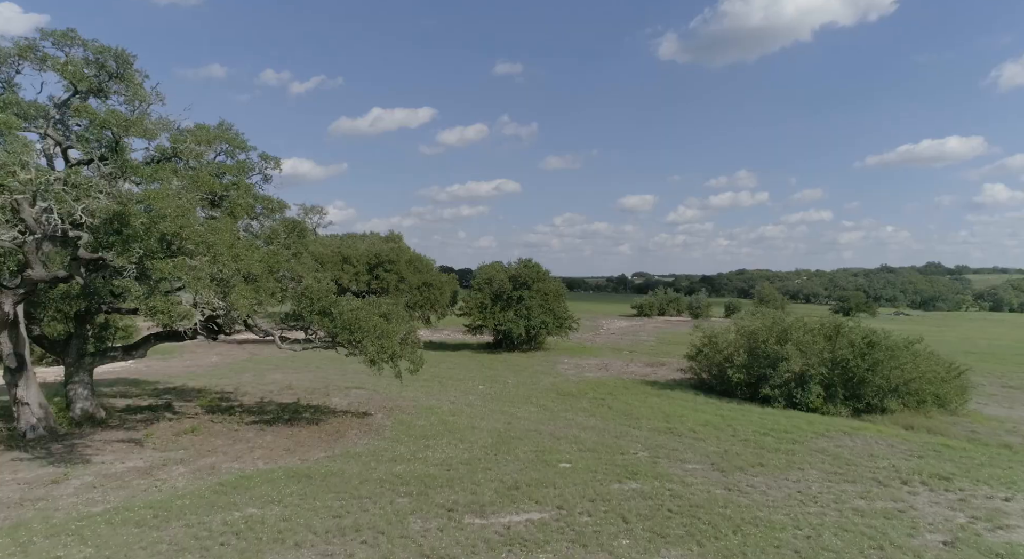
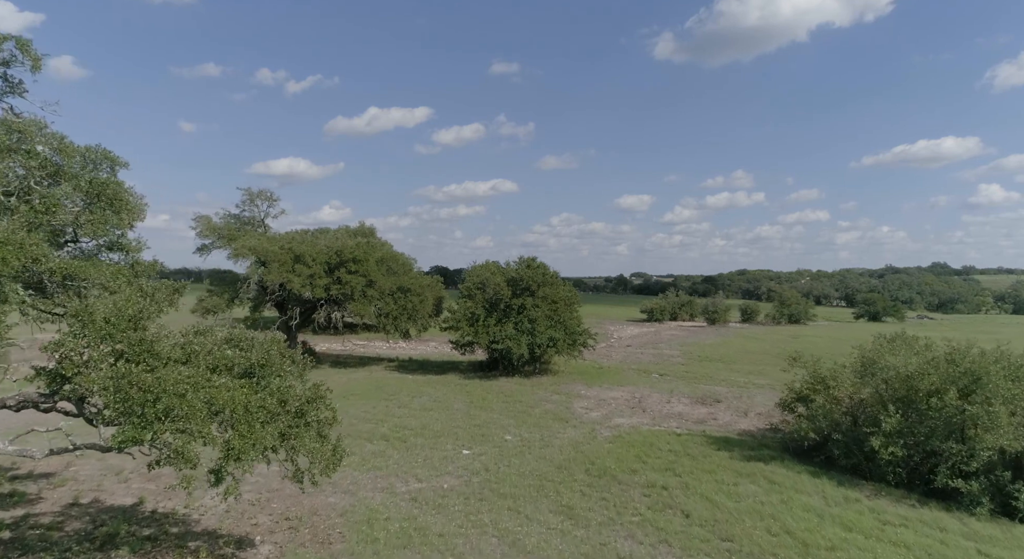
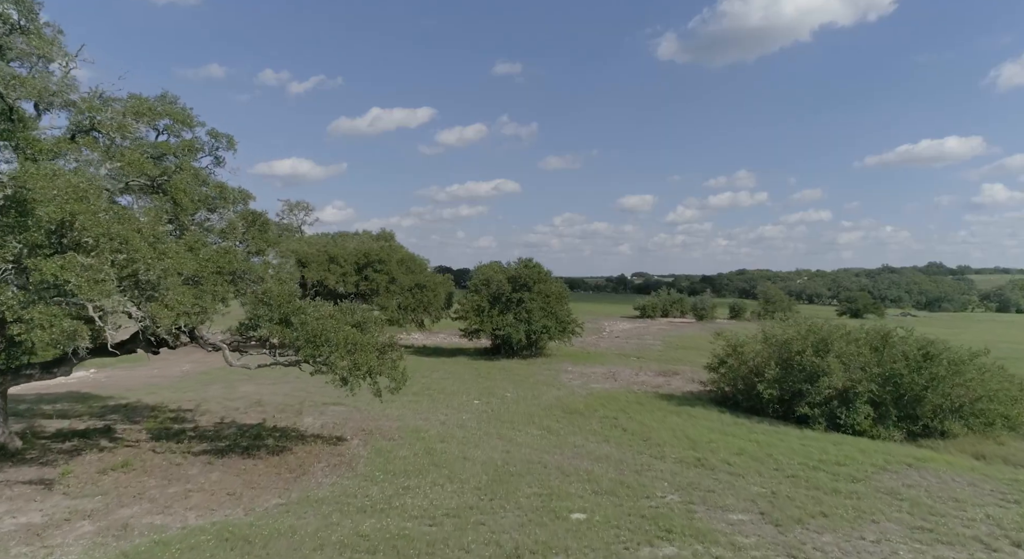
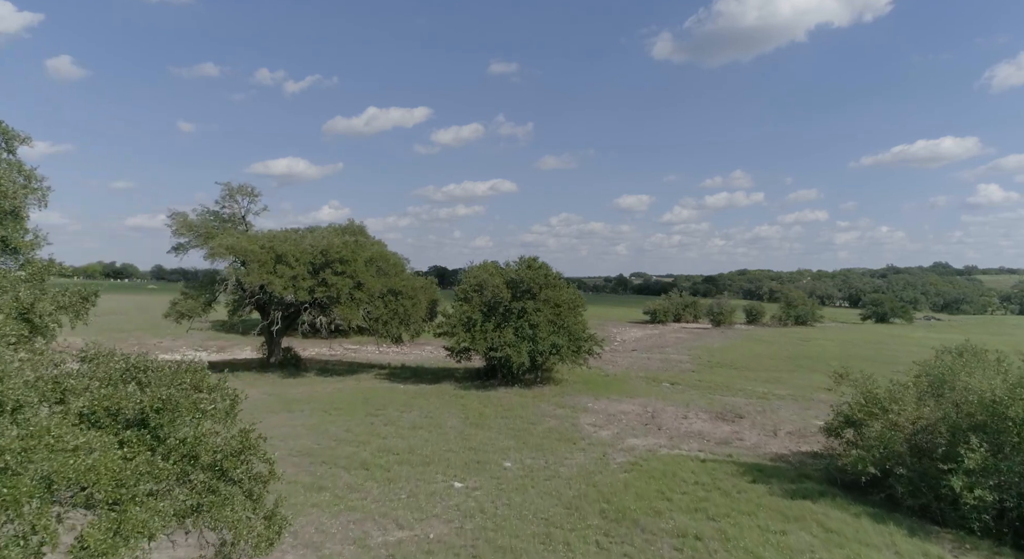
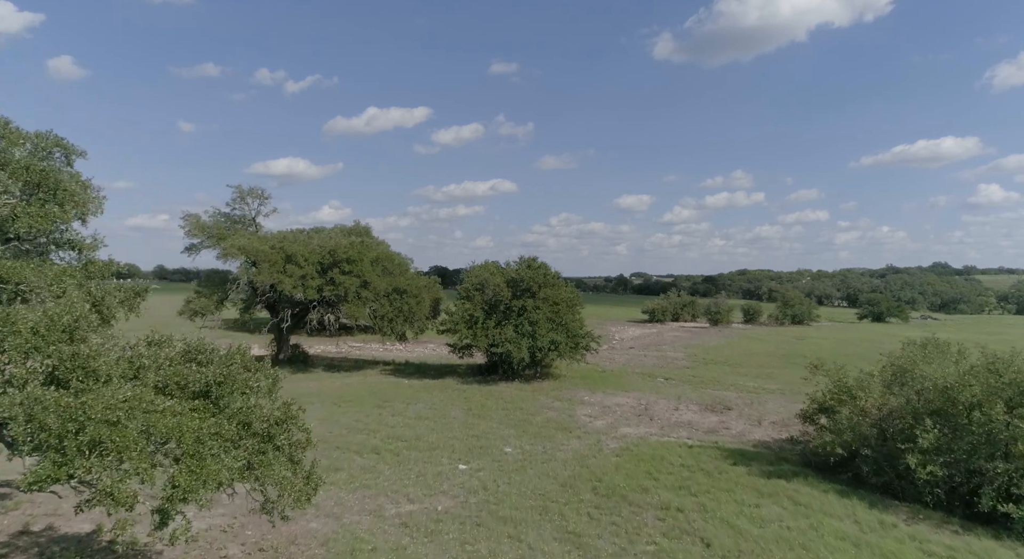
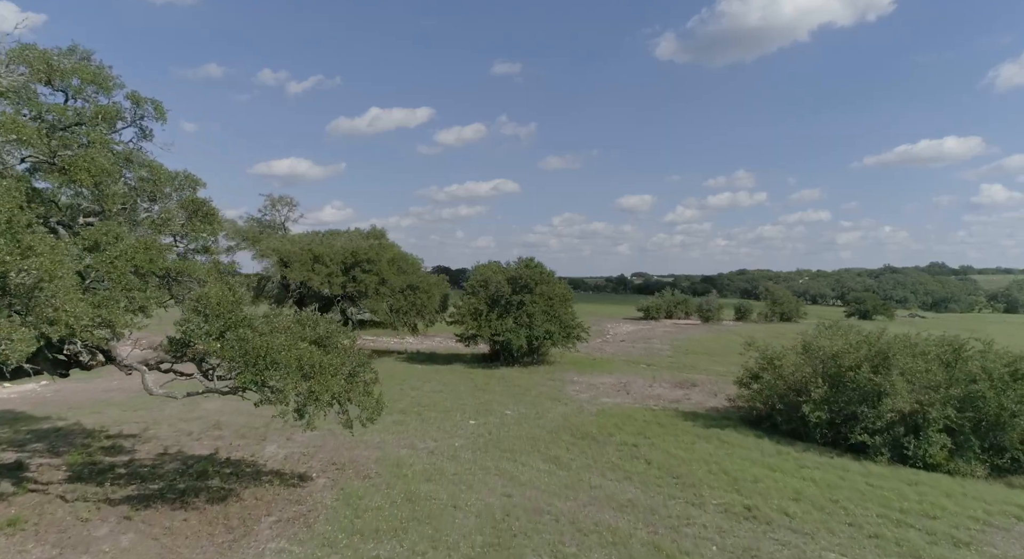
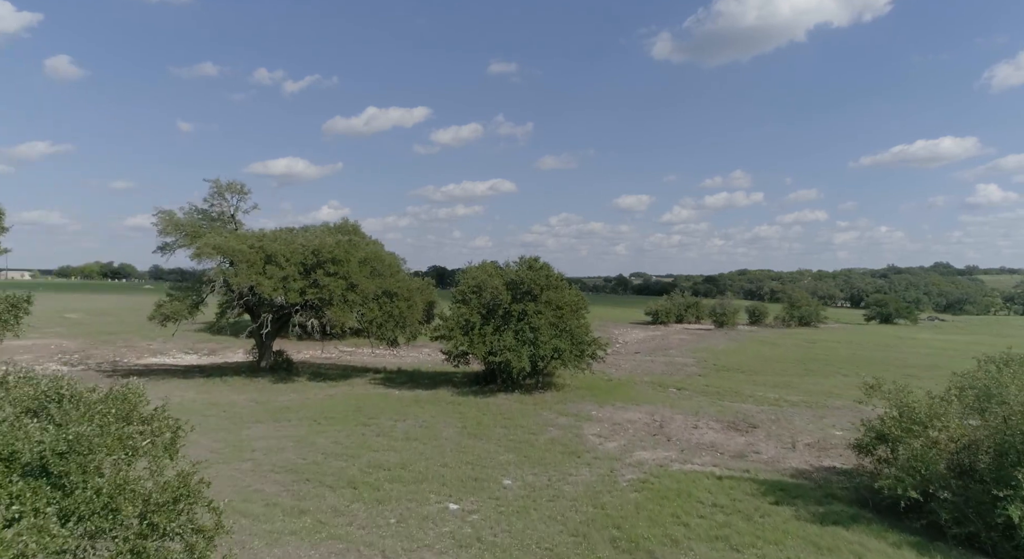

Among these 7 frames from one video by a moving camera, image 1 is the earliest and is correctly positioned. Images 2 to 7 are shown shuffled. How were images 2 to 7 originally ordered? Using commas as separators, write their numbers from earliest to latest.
3, 6, 2, 5, 4, 7
